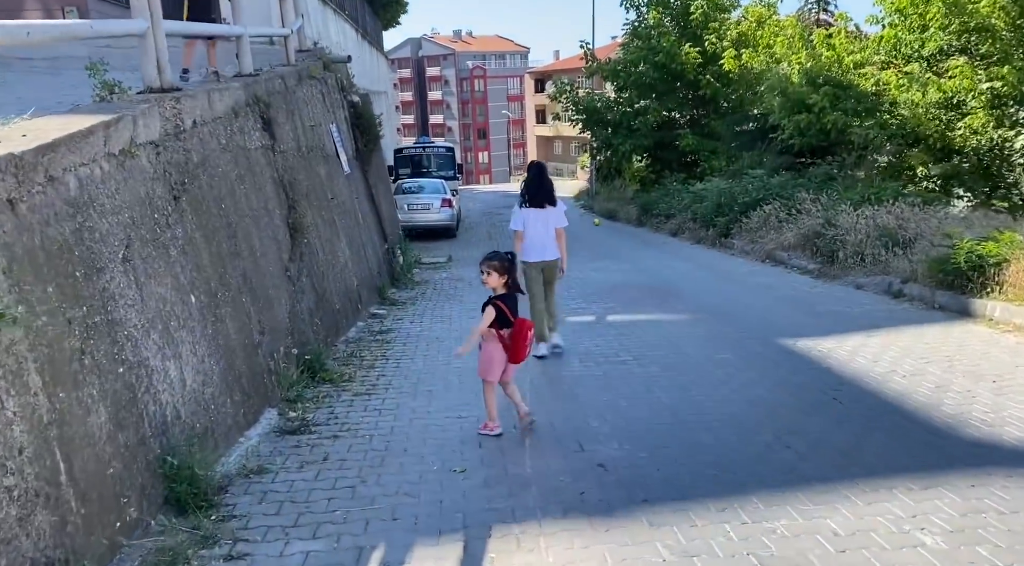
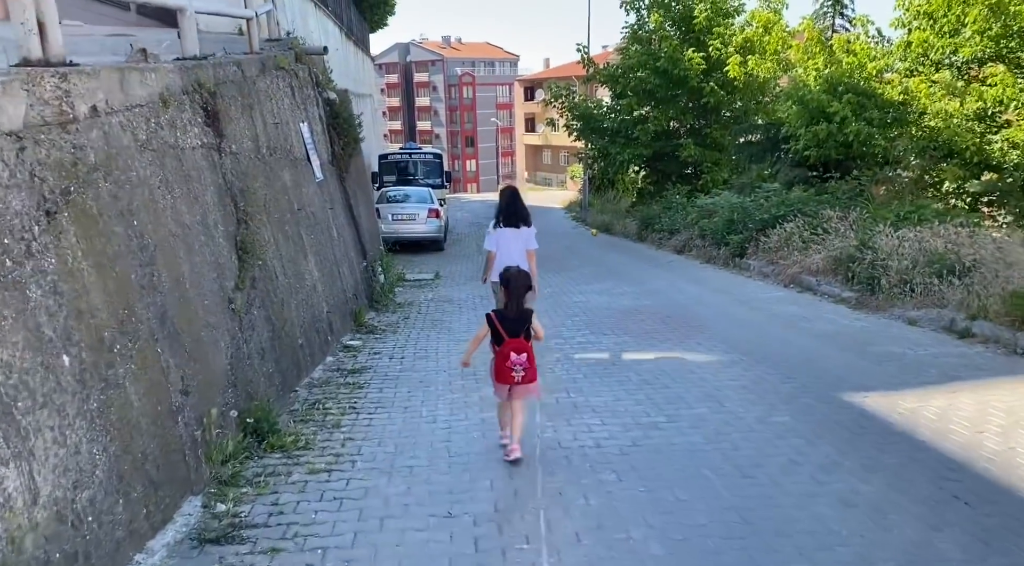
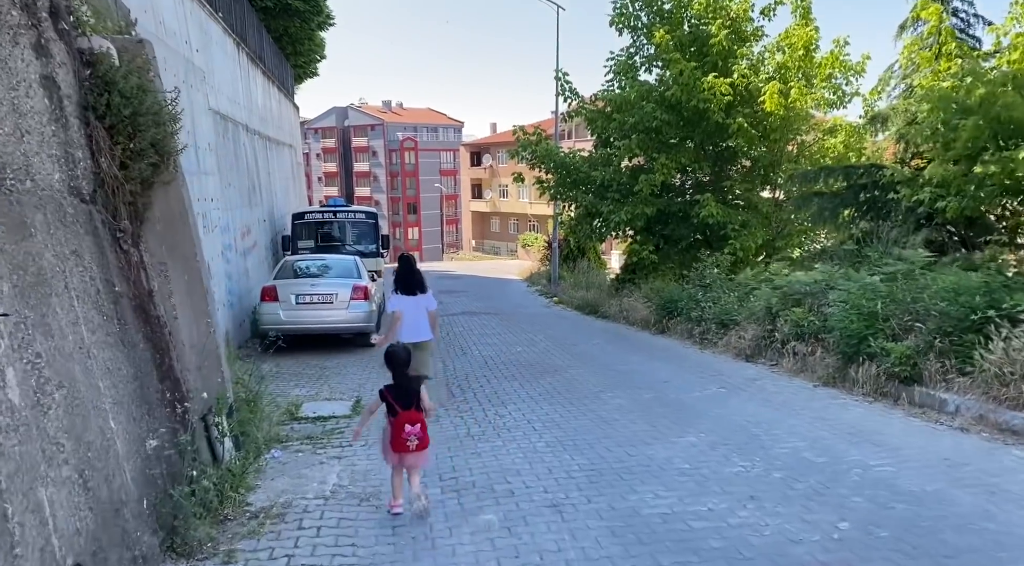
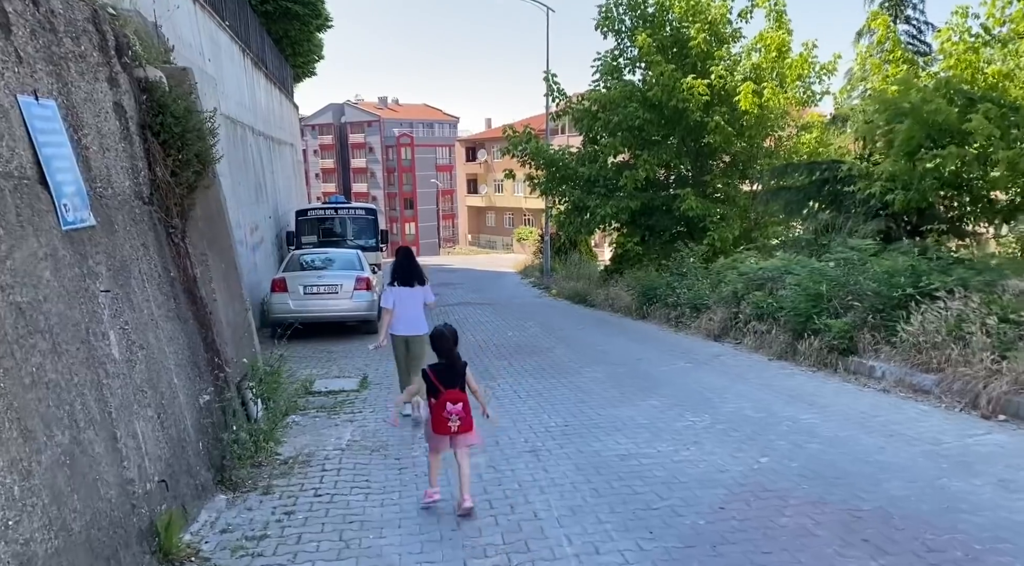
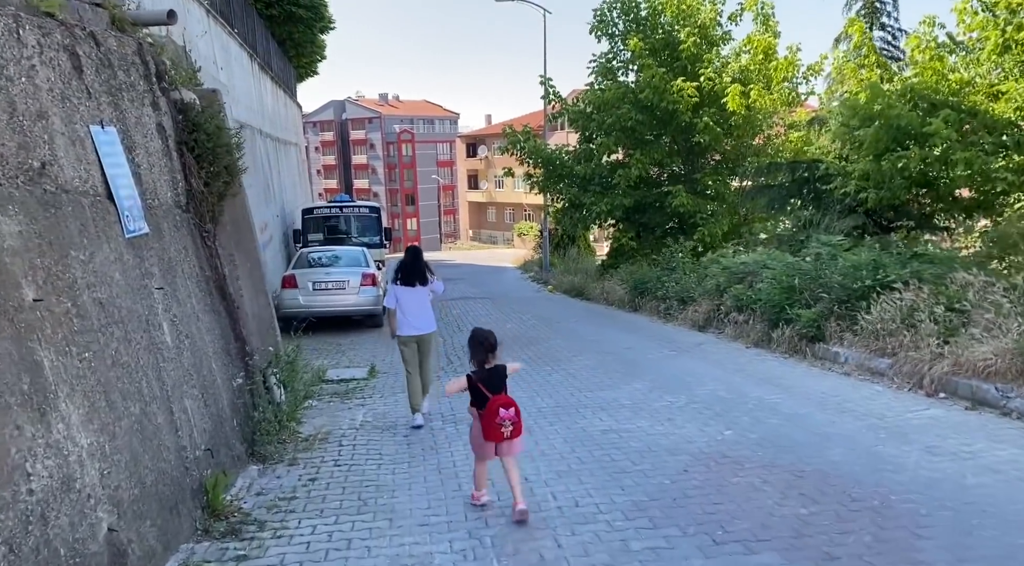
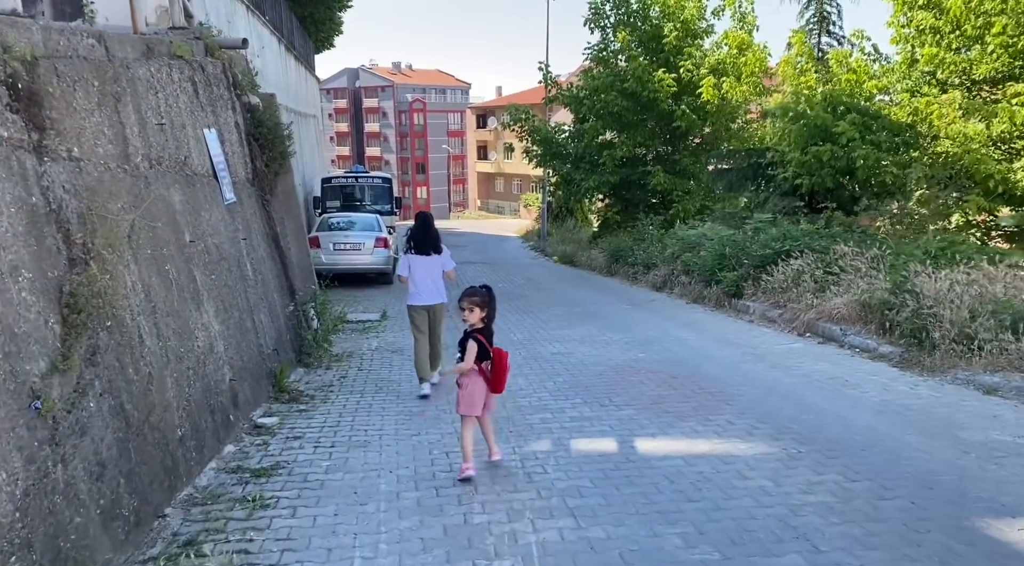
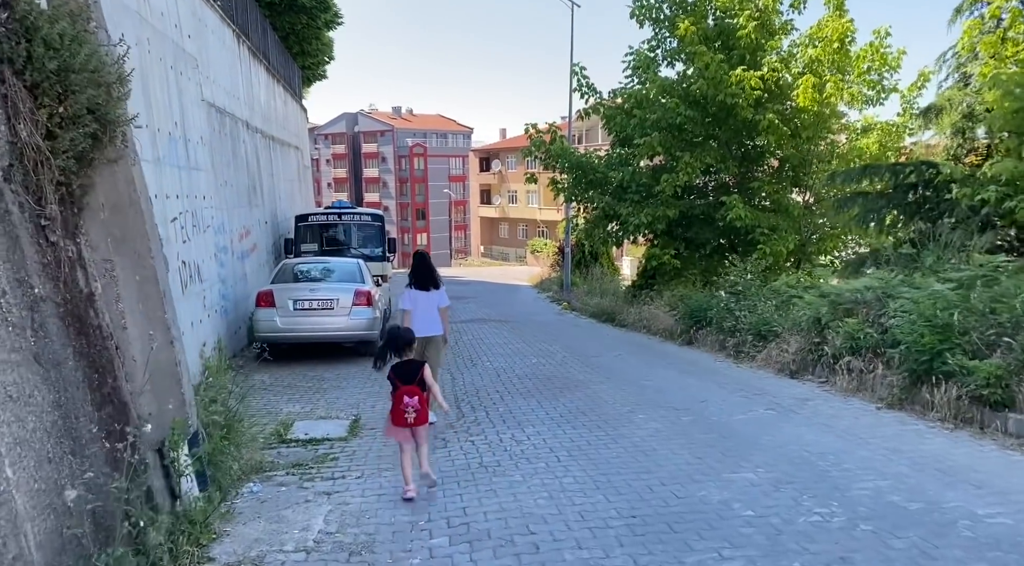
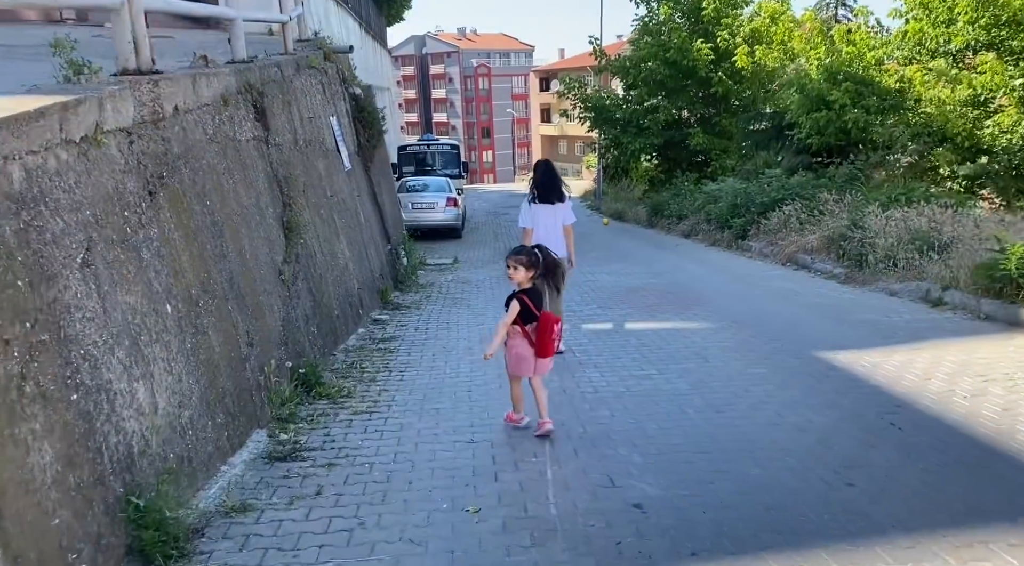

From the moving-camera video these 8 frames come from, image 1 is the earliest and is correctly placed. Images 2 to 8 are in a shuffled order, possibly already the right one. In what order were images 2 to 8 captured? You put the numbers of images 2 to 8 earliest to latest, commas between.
8, 2, 6, 5, 4, 3, 7
